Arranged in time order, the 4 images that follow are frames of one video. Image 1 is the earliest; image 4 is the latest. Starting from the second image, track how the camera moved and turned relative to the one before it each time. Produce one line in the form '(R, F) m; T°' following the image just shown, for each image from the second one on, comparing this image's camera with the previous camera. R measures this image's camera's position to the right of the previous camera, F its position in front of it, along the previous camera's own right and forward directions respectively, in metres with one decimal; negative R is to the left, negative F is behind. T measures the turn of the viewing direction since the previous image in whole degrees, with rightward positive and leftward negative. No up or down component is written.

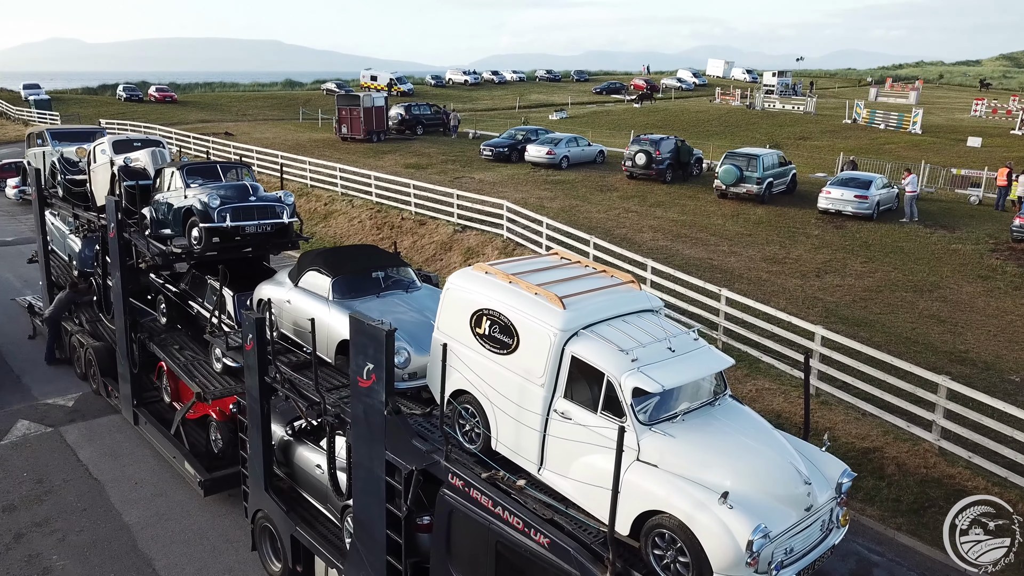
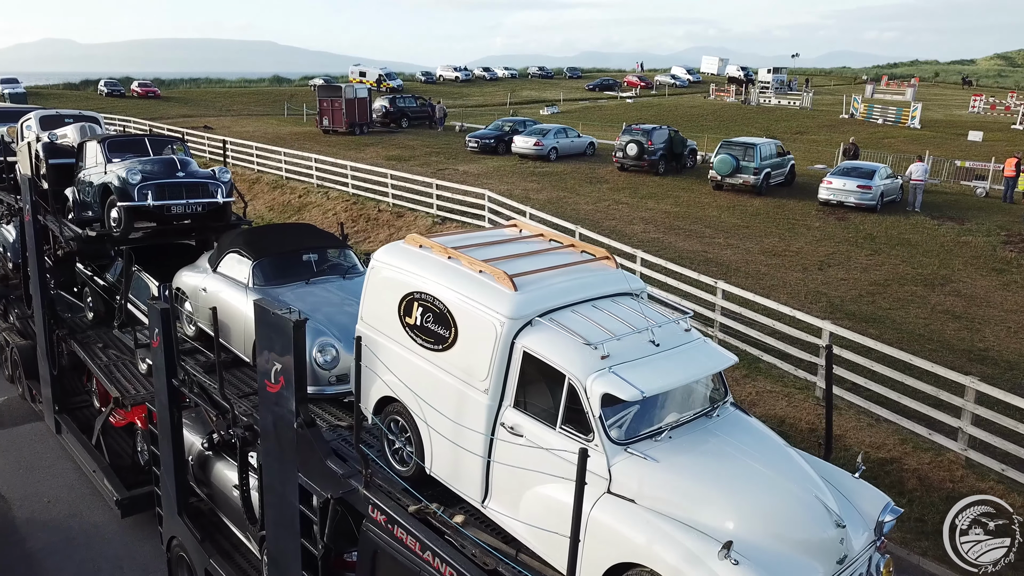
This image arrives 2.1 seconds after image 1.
(+0.3, +1.3) m; 0°
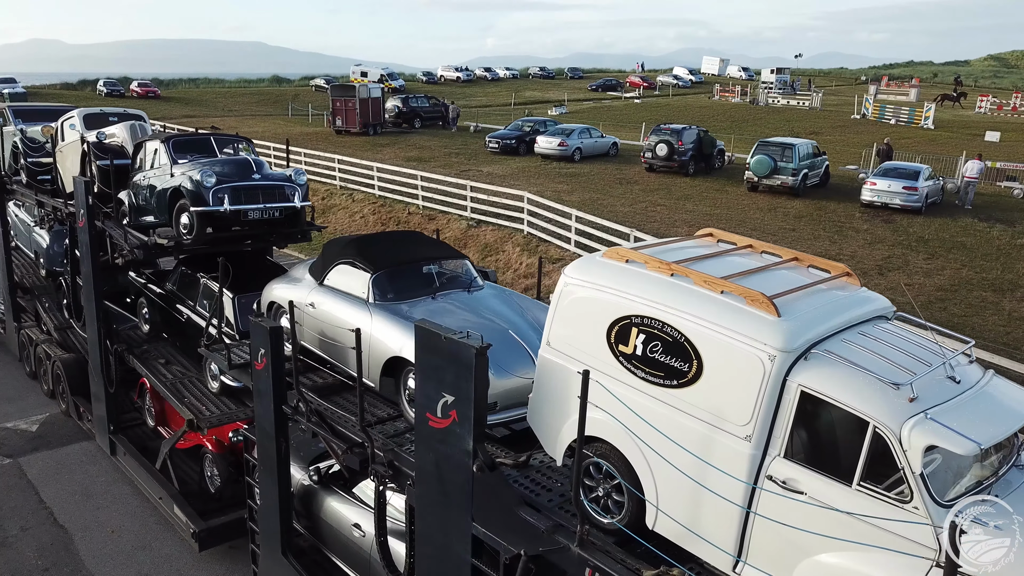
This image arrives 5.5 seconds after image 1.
(-1.2, +0.7) m; +1°
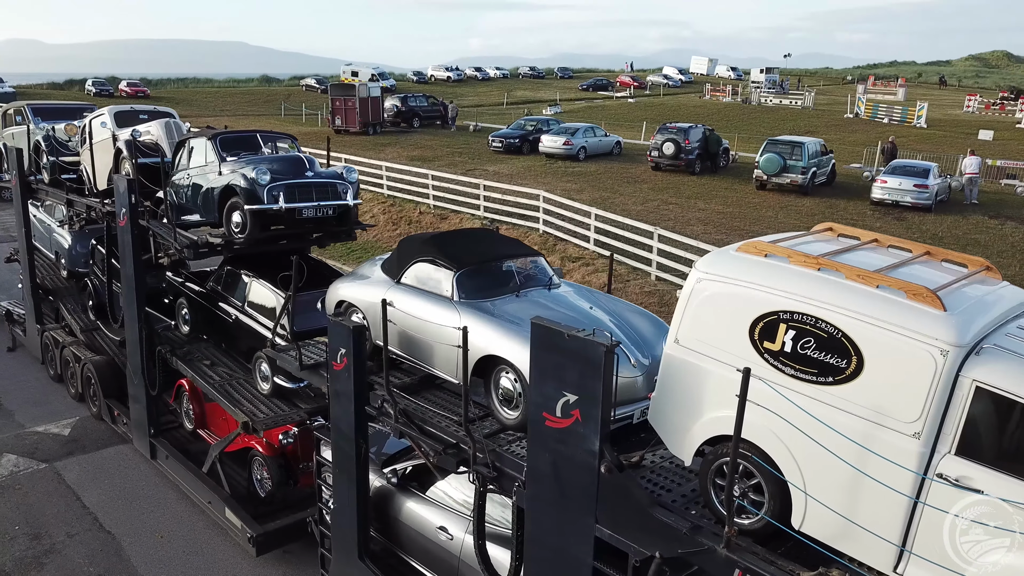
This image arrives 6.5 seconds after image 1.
(-0.7, +0.1) m; +1°
